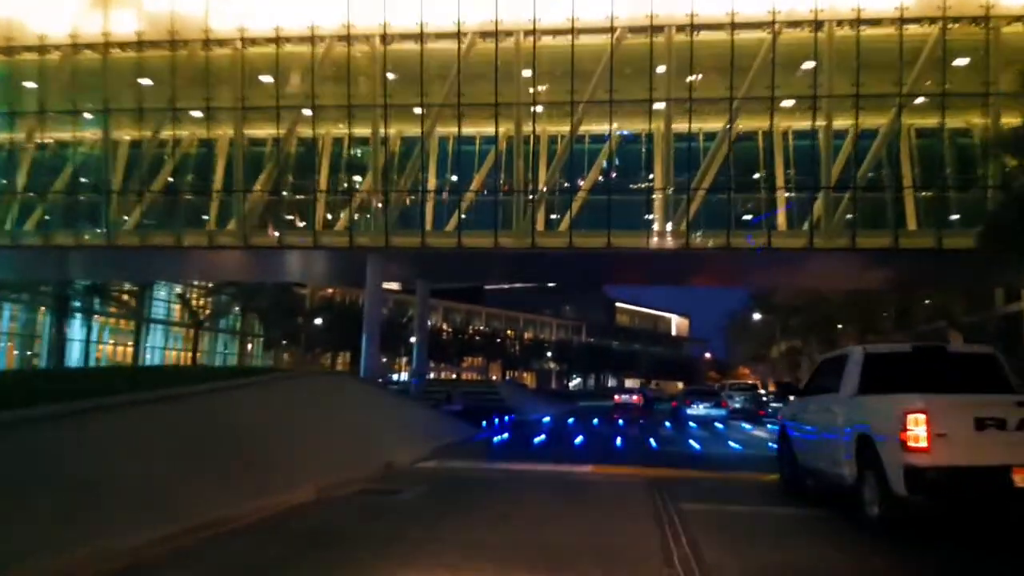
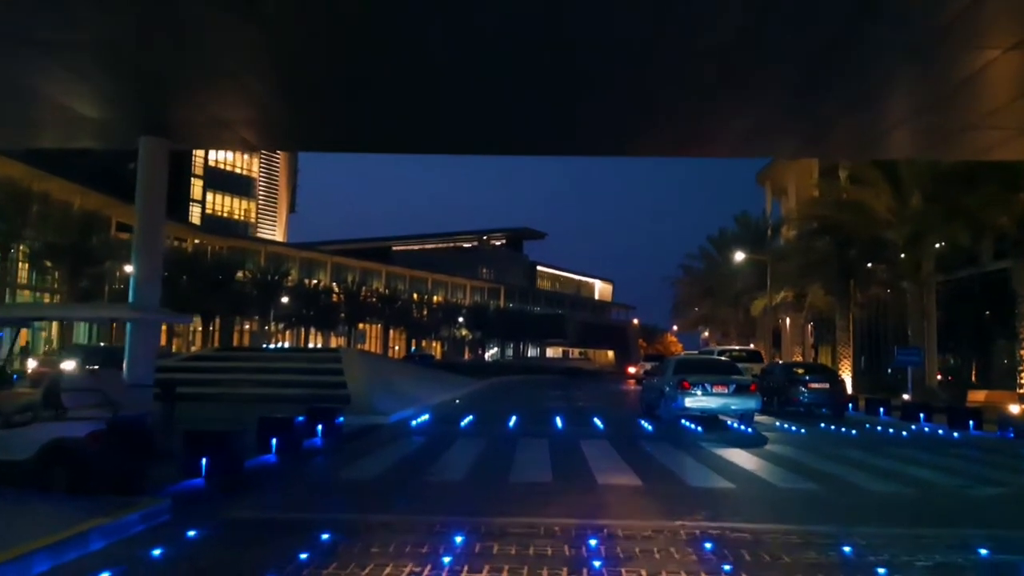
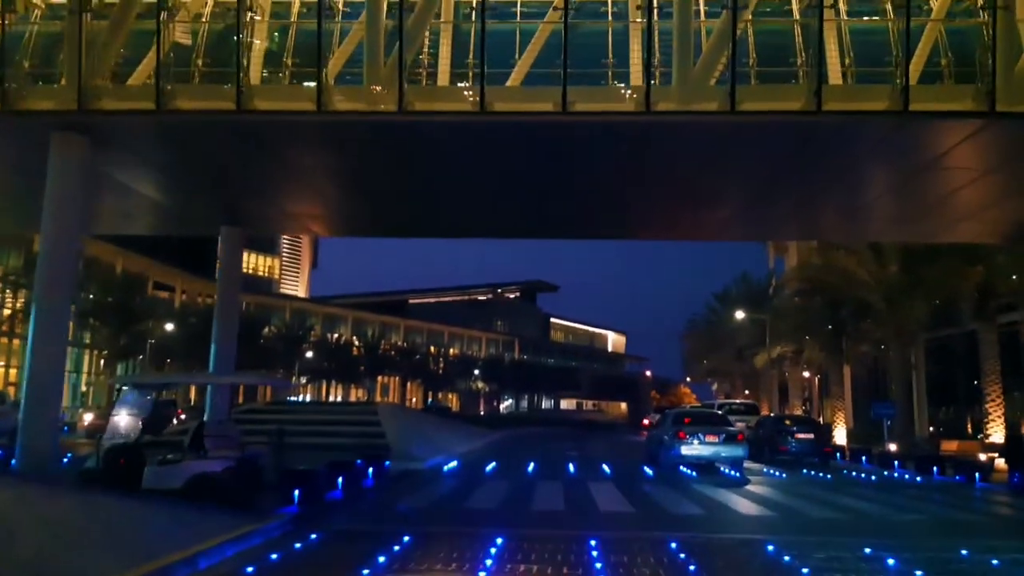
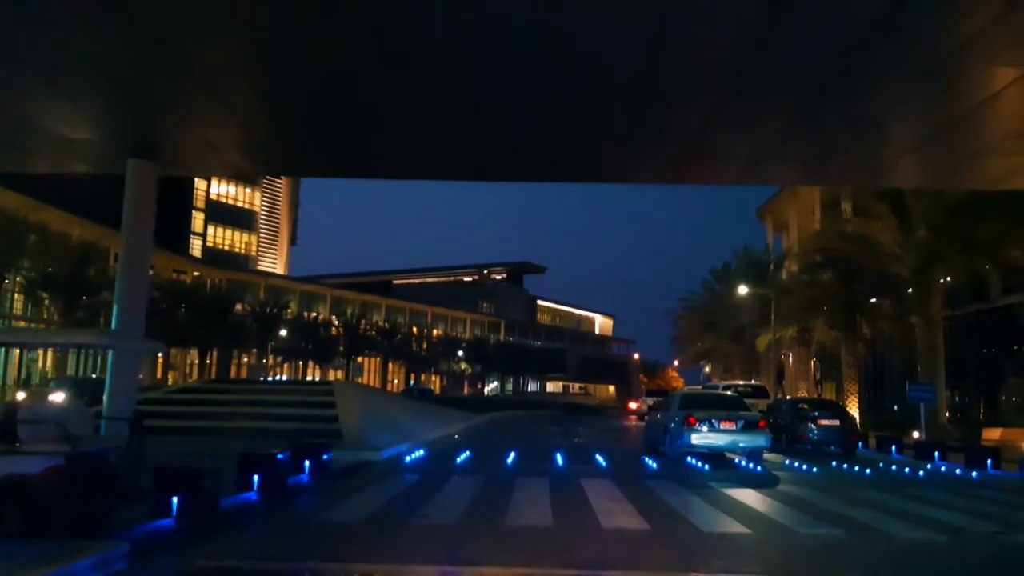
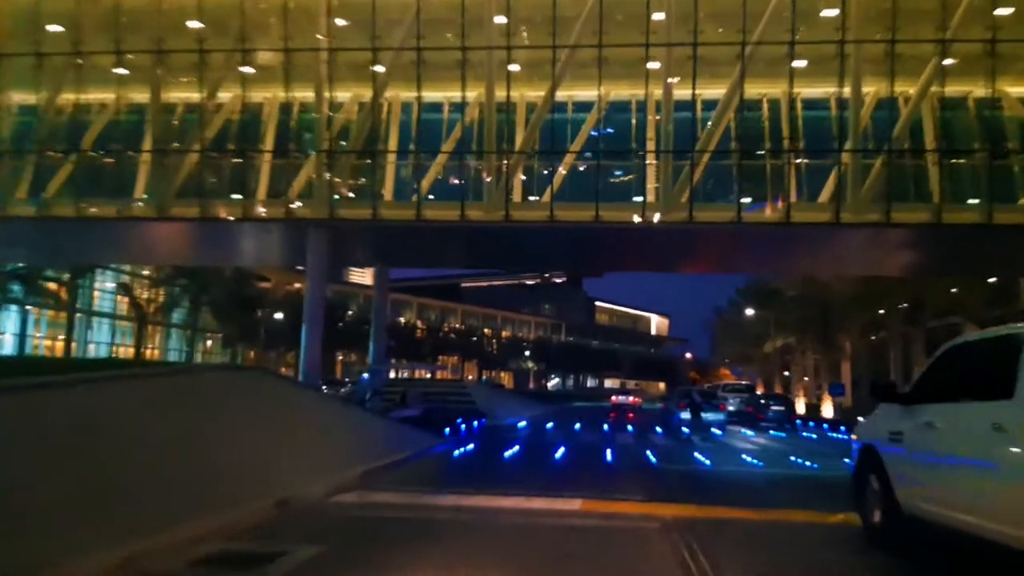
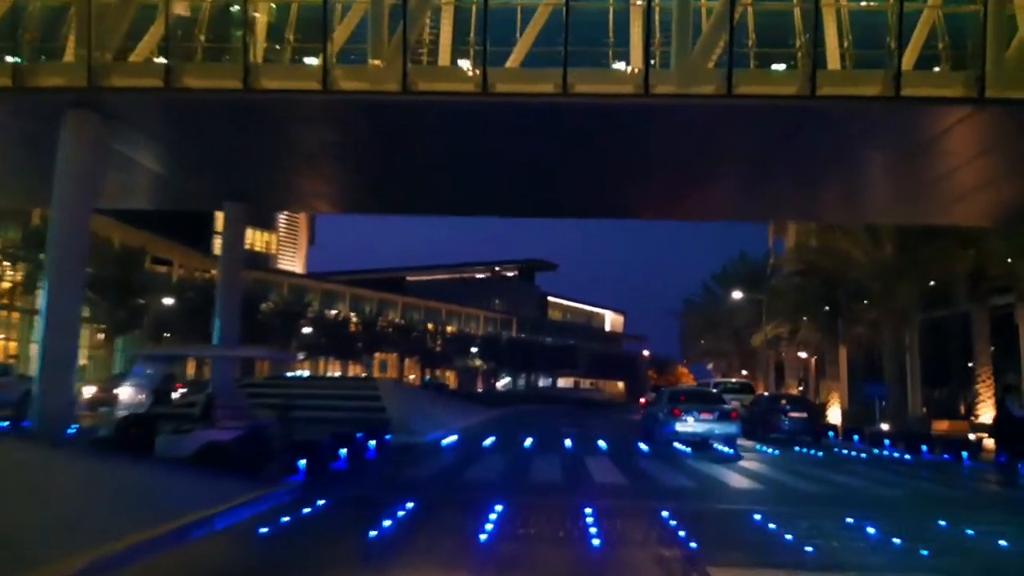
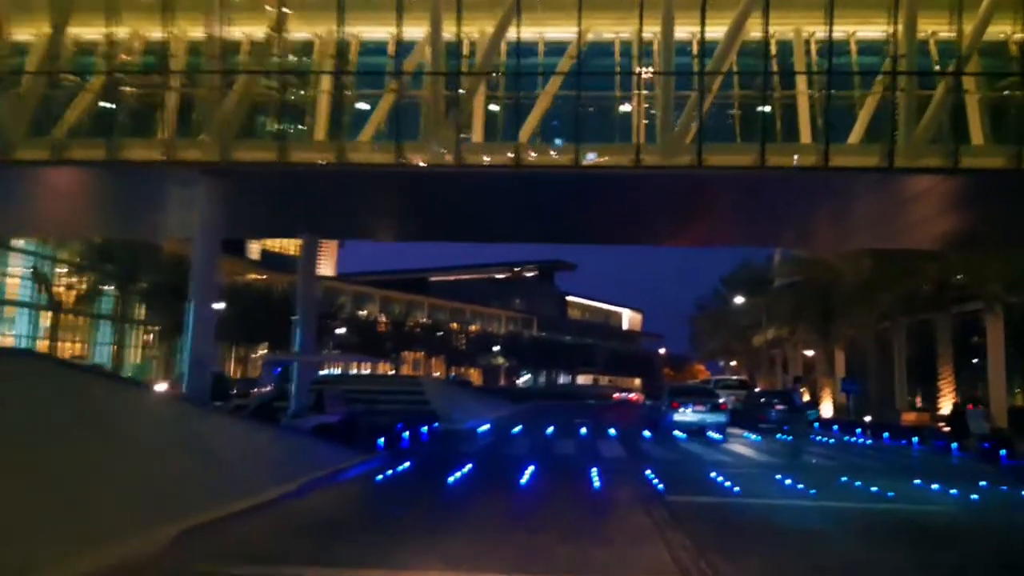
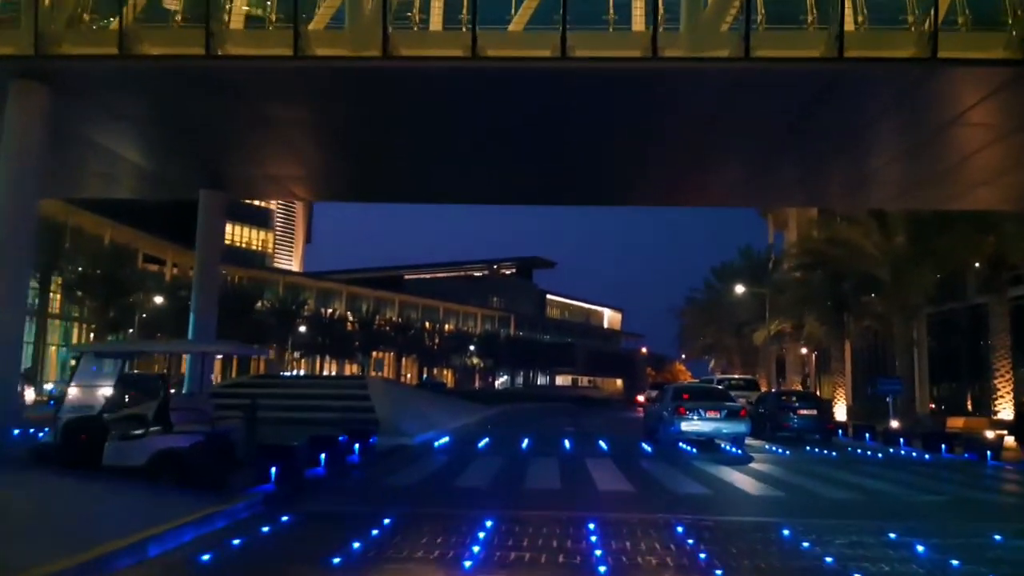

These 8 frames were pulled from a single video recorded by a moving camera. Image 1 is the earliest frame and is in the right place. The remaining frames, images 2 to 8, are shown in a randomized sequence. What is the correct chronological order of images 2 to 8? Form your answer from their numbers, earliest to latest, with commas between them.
5, 7, 6, 3, 8, 2, 4
